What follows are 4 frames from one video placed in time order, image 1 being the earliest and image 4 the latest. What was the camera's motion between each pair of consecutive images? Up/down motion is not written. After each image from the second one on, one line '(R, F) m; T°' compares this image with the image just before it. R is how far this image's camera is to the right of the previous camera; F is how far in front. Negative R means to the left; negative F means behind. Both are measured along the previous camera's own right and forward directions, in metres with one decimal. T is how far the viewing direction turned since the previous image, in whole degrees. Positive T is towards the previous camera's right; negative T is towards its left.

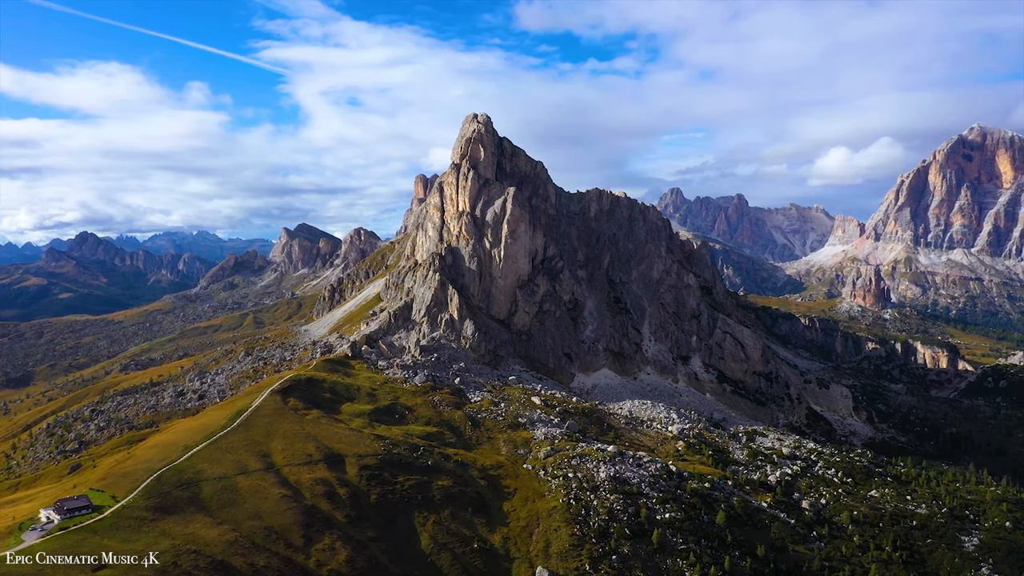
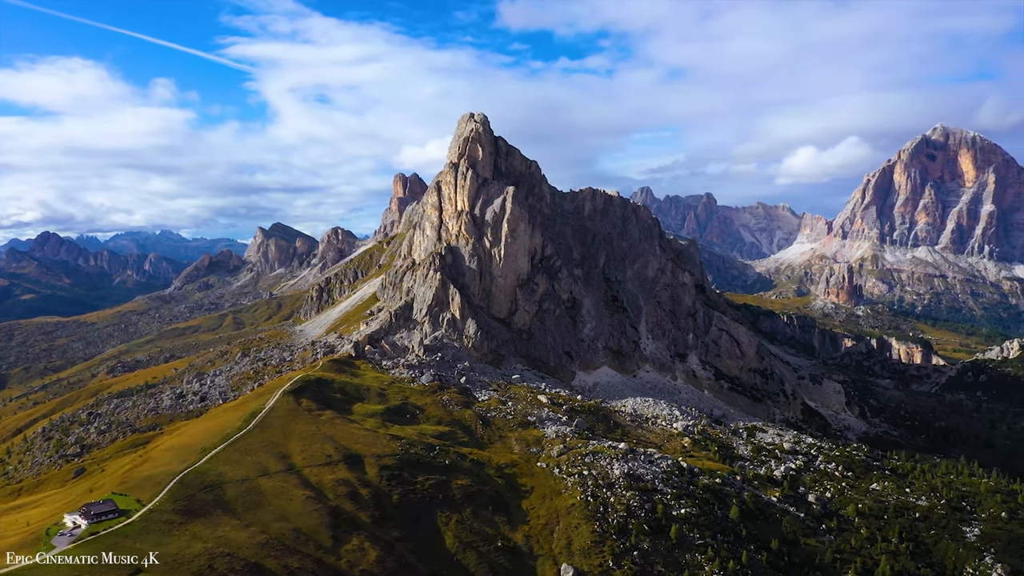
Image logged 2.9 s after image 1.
(-5.4, 0.0) m; +1°
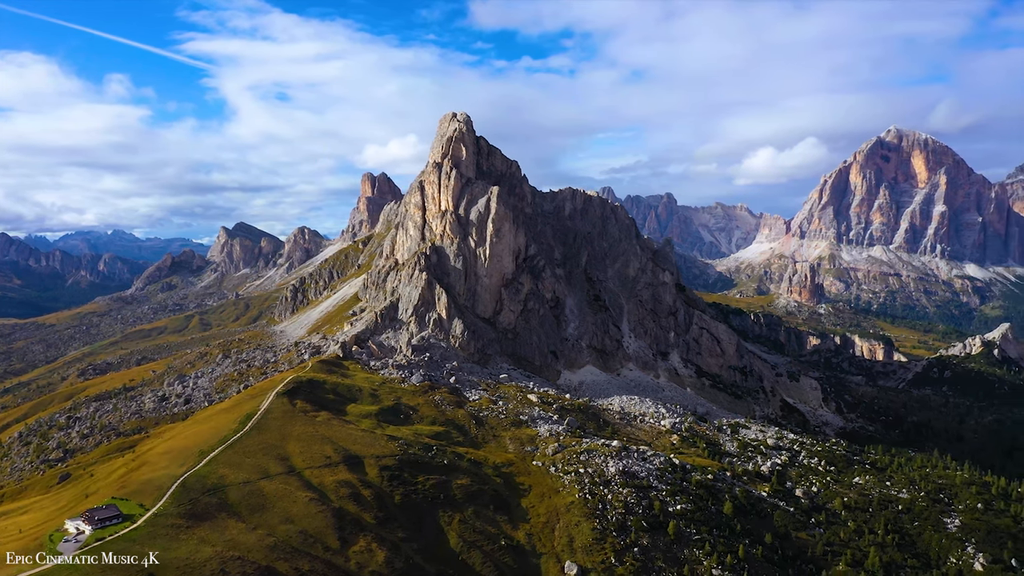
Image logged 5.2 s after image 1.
(-4.2, -0.2) m; +2°
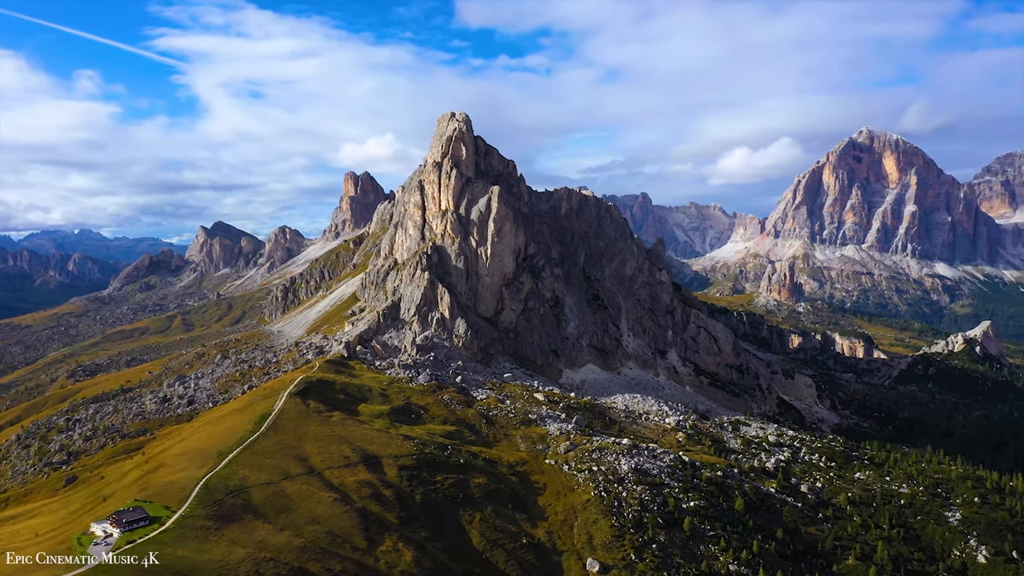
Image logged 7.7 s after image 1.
(-4.7, -0.3) m; +1°
